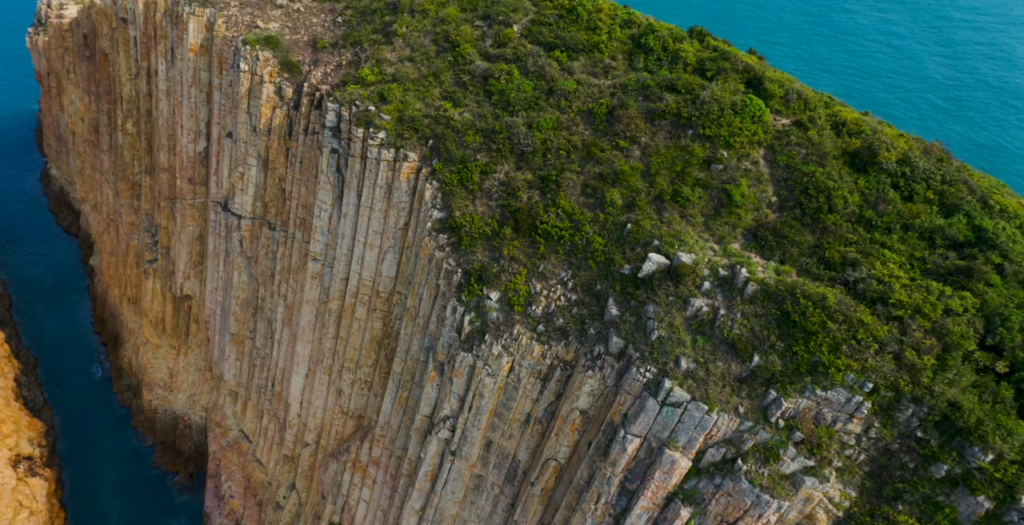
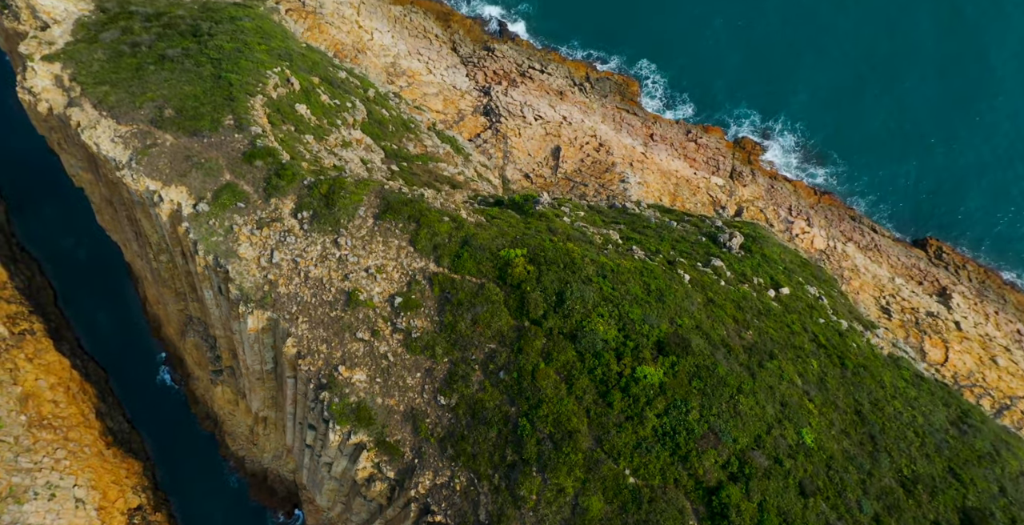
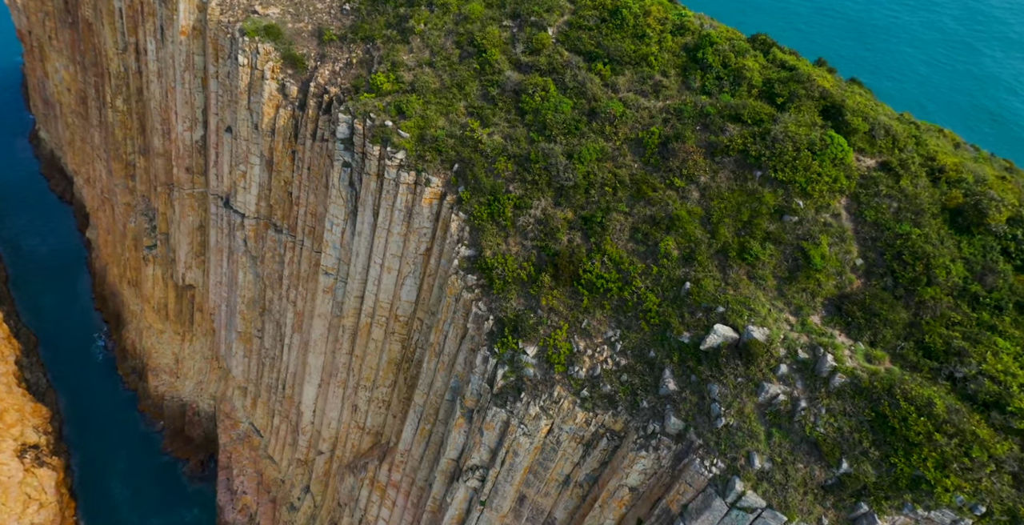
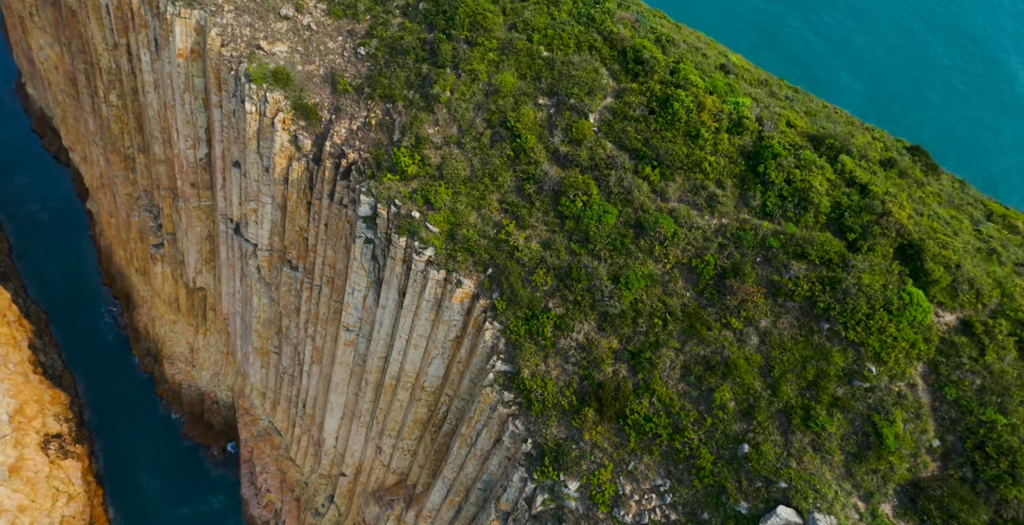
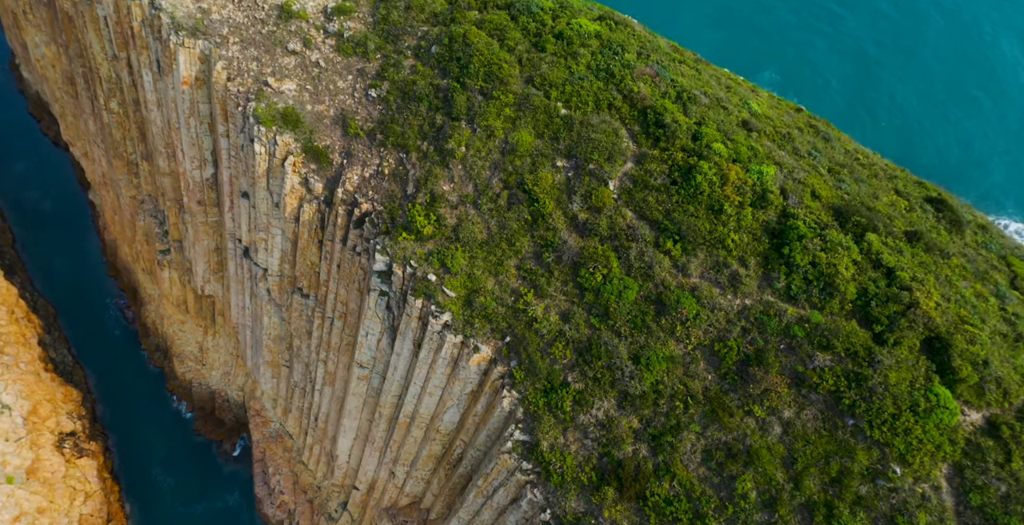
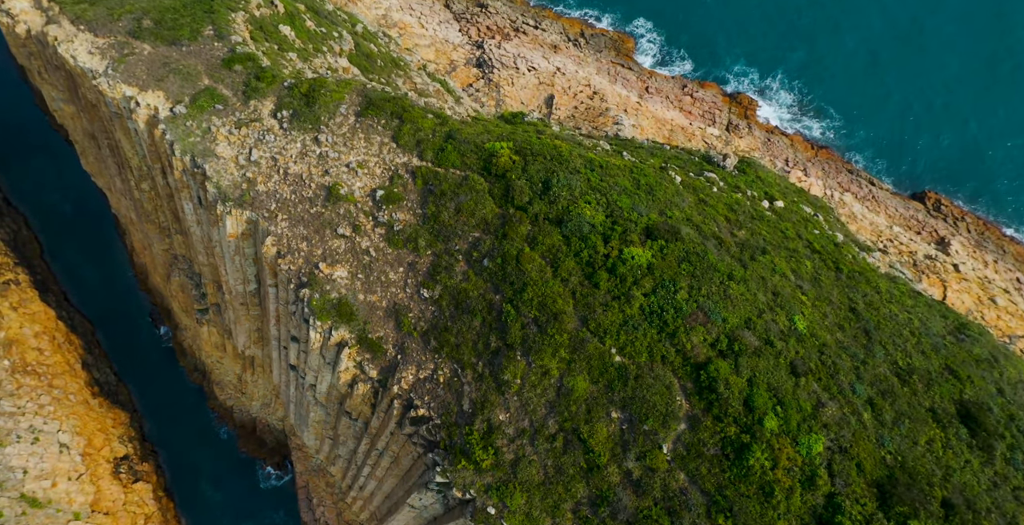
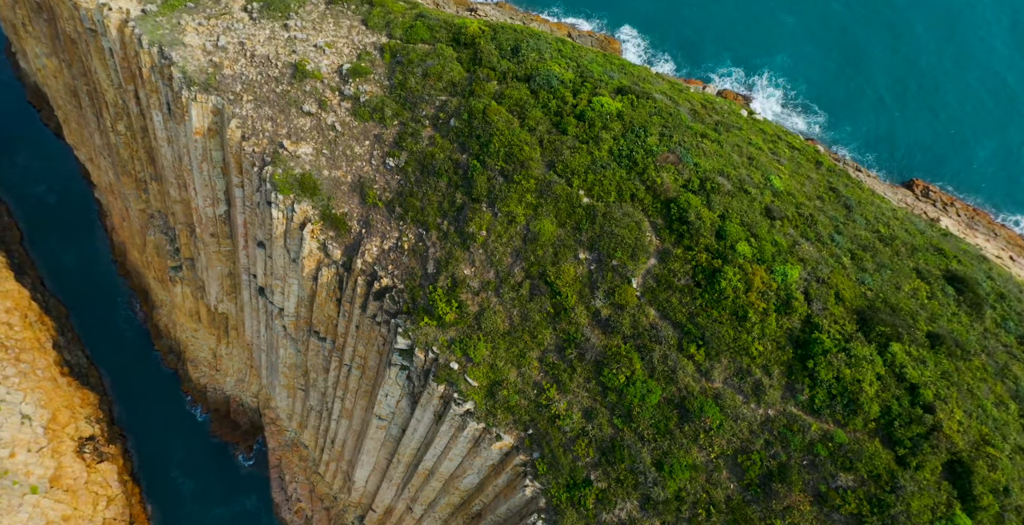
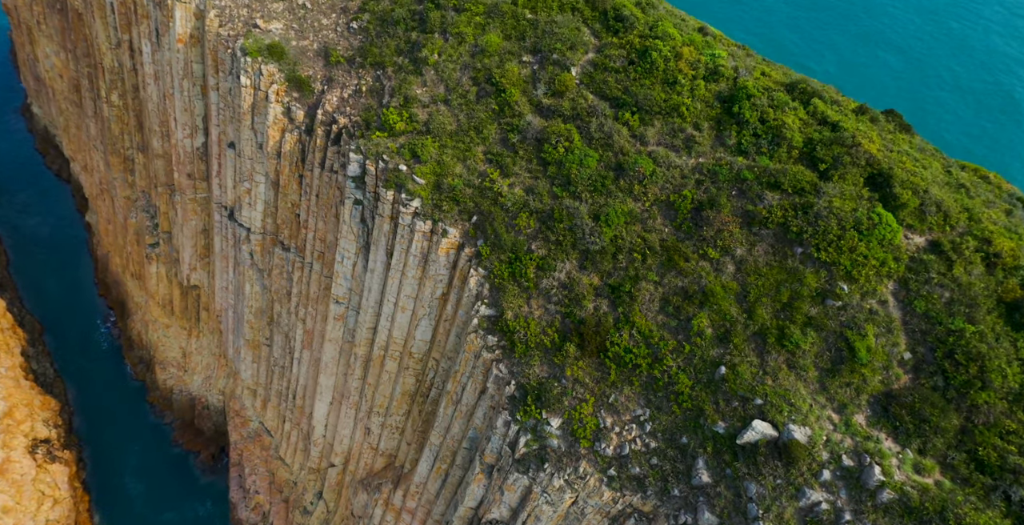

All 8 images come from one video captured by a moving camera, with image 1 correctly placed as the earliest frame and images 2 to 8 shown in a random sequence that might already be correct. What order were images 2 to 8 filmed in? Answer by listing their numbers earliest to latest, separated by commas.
3, 8, 4, 5, 7, 6, 2
